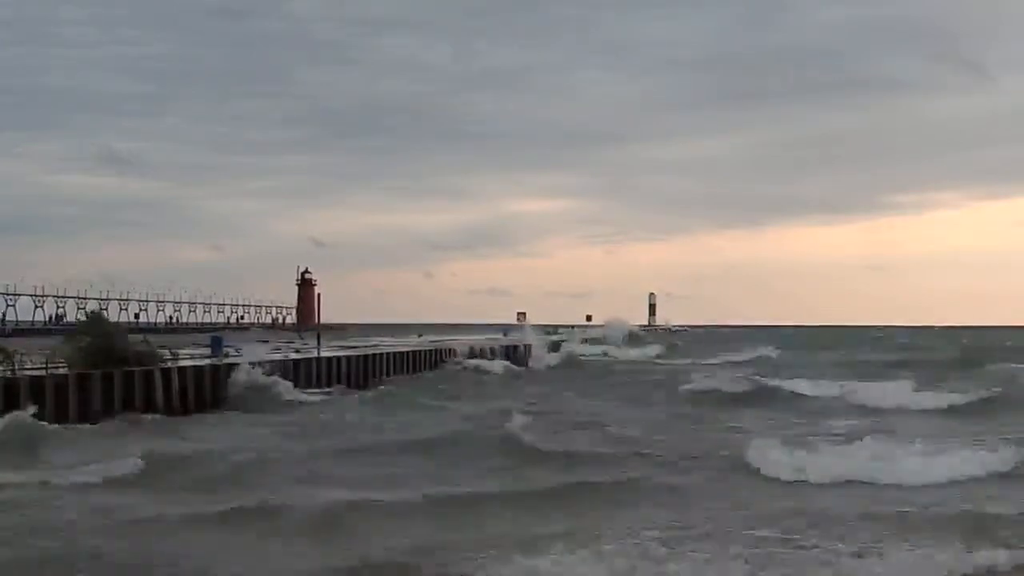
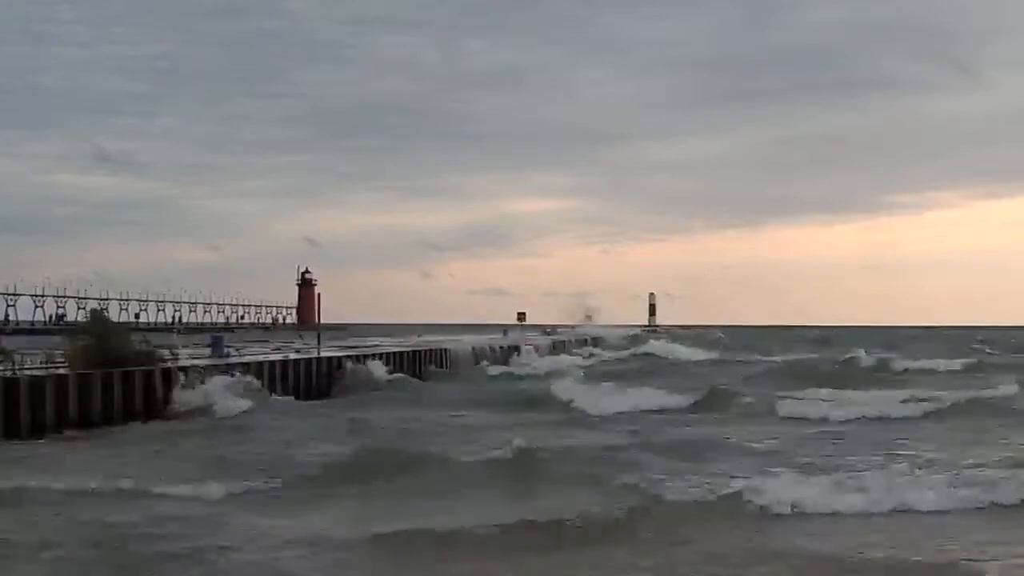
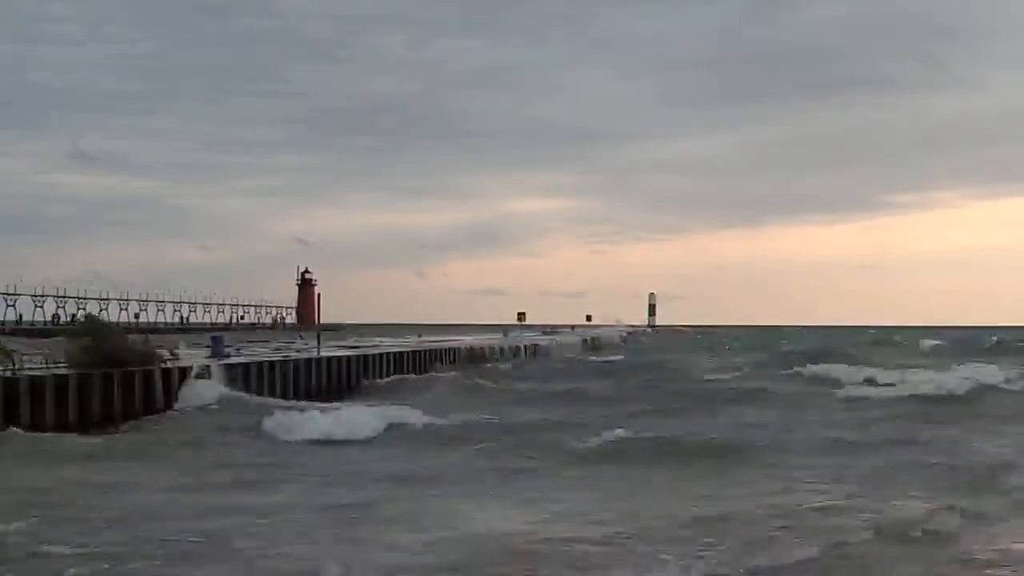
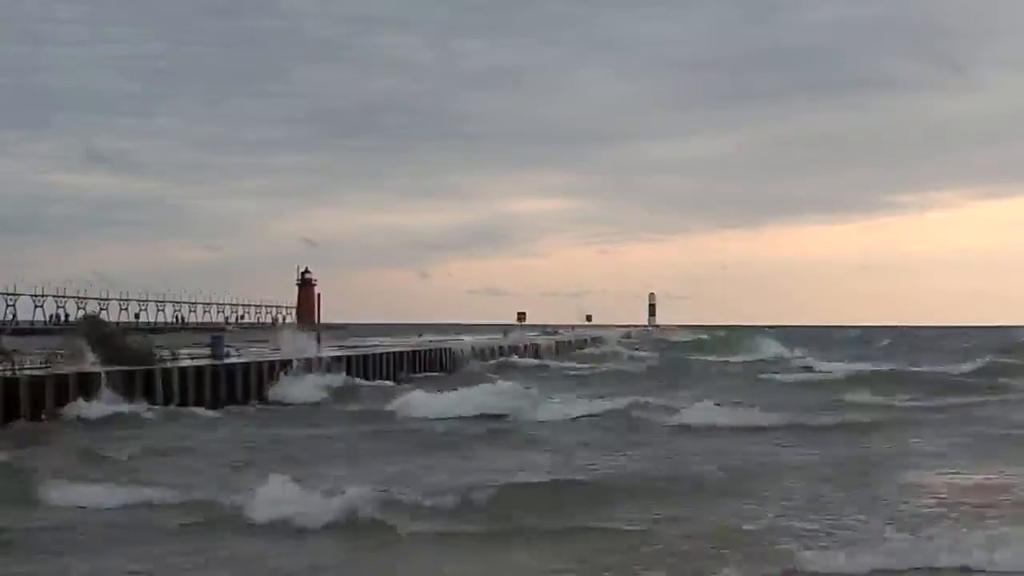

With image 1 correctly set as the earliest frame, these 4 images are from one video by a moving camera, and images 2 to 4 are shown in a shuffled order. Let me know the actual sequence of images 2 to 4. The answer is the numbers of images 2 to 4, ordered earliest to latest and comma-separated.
2, 4, 3
